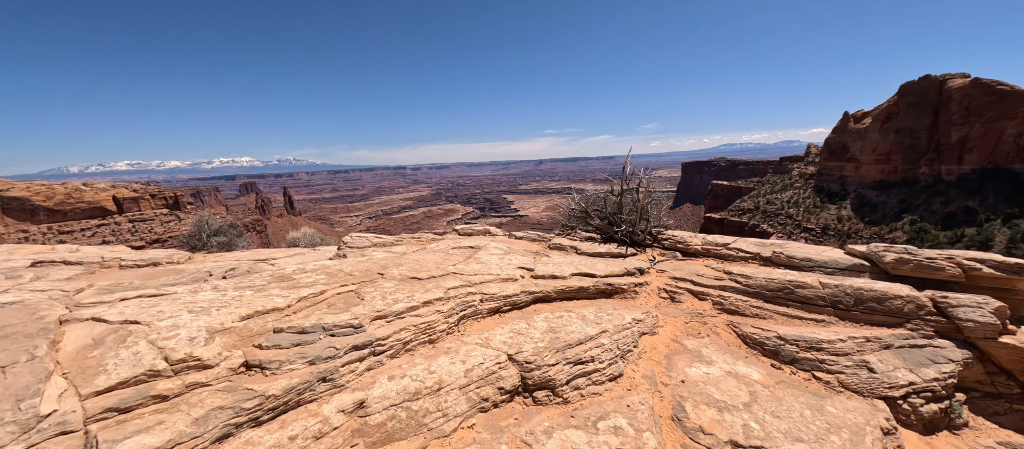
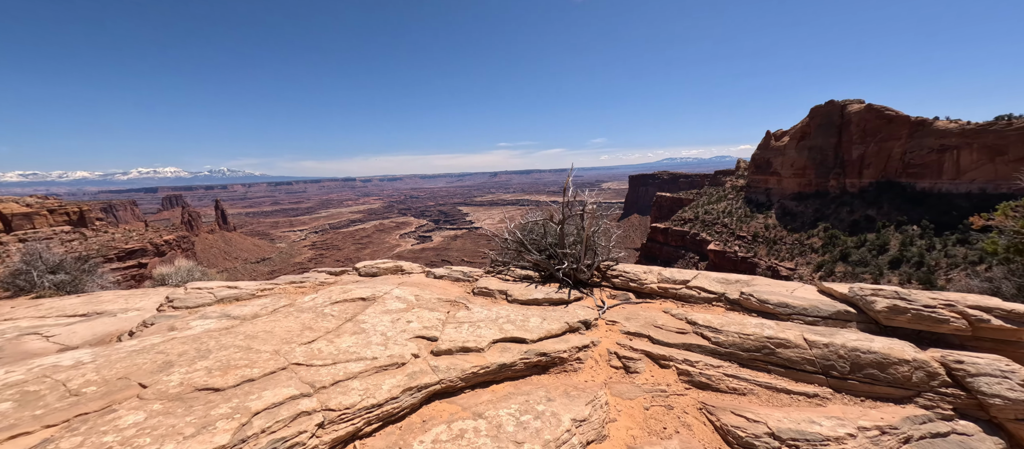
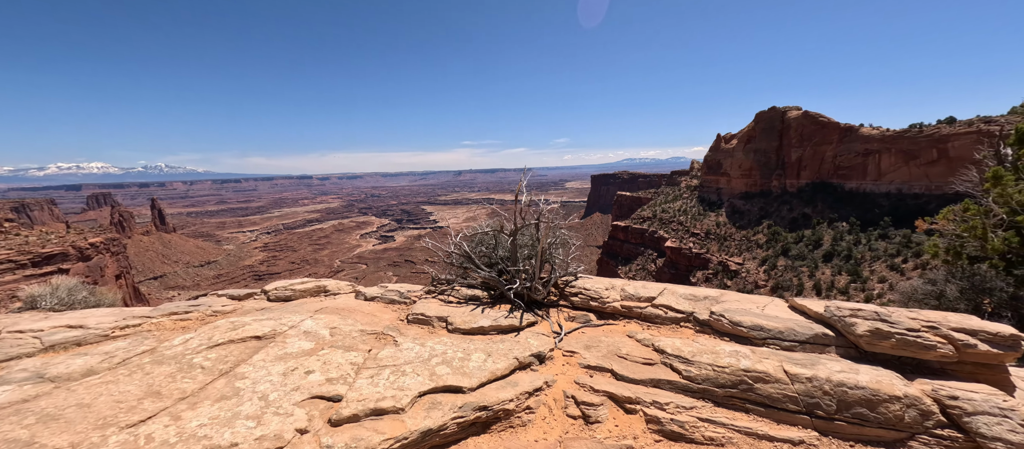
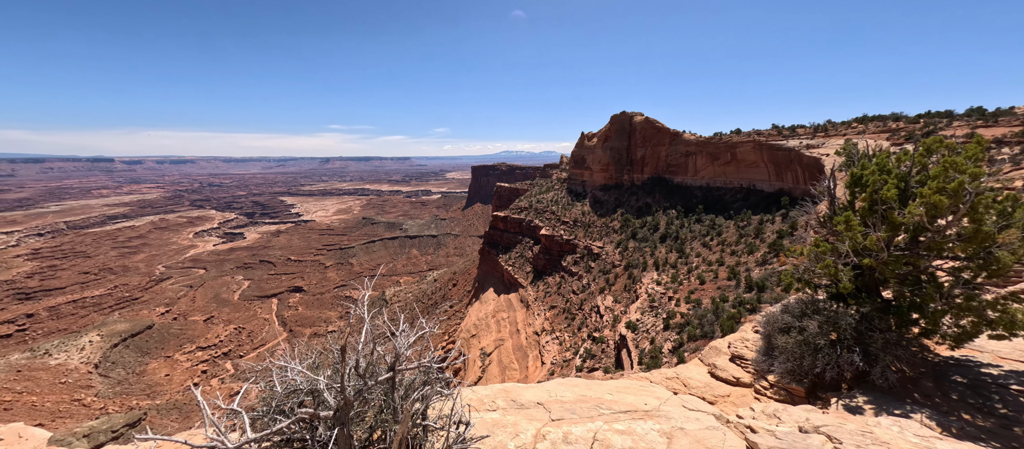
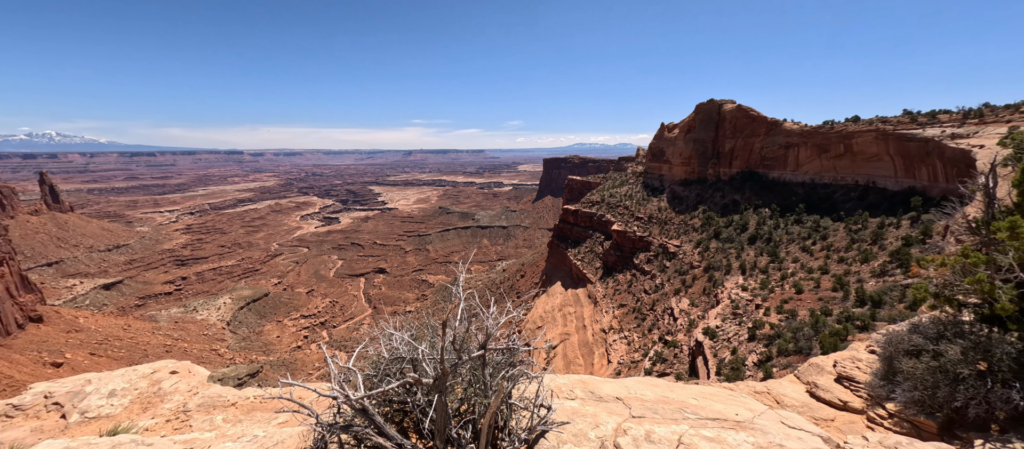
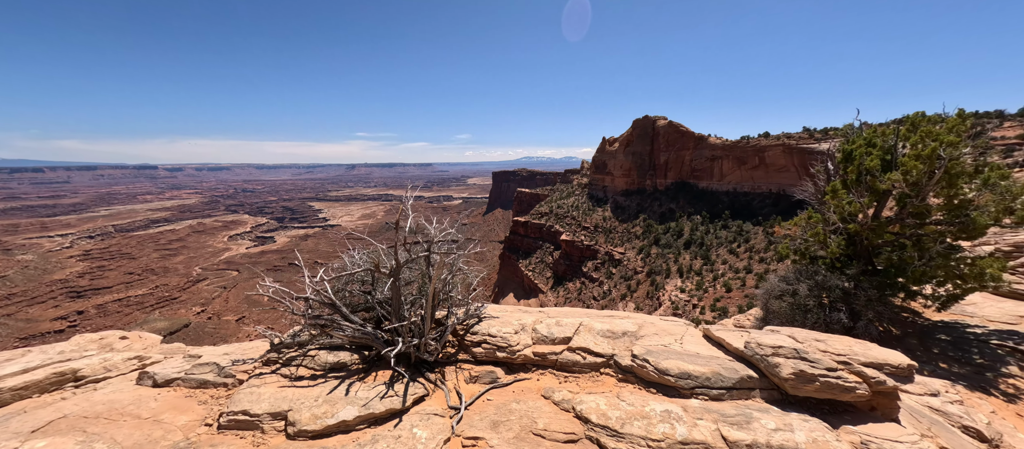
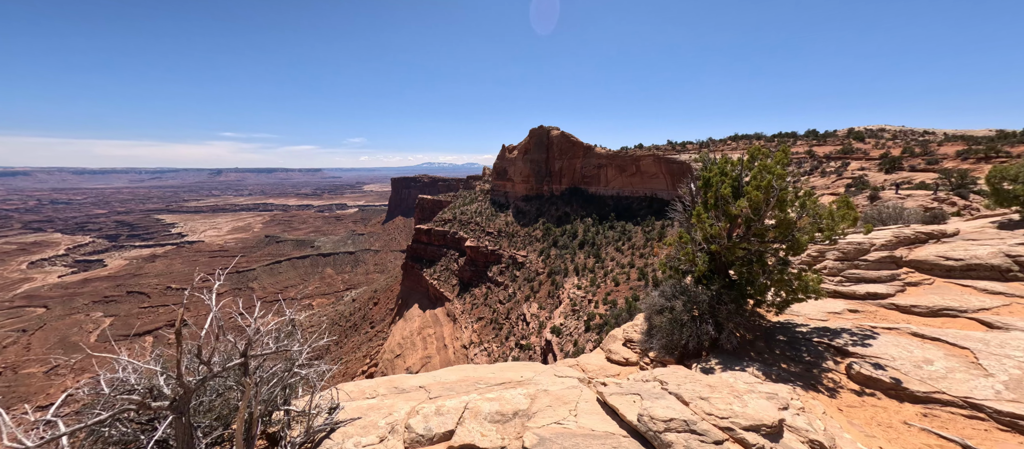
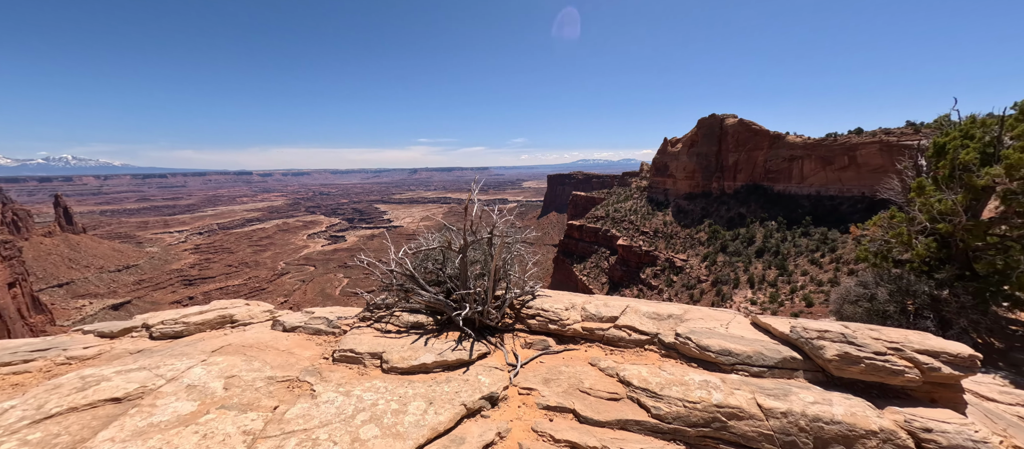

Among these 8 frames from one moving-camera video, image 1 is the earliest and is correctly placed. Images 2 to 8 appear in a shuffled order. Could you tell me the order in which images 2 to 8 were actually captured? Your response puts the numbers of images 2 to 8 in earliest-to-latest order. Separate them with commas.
2, 3, 8, 6, 7, 4, 5
